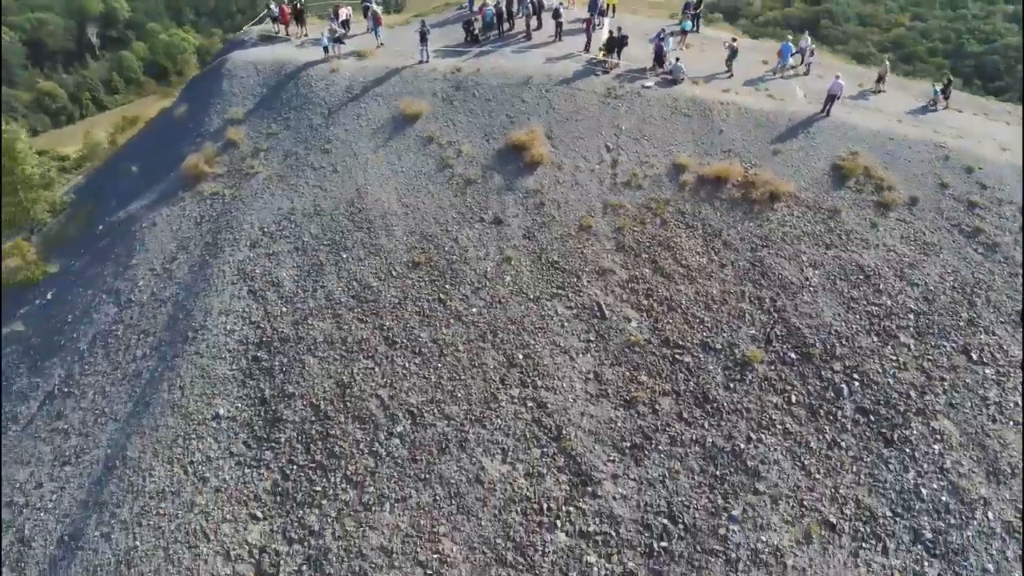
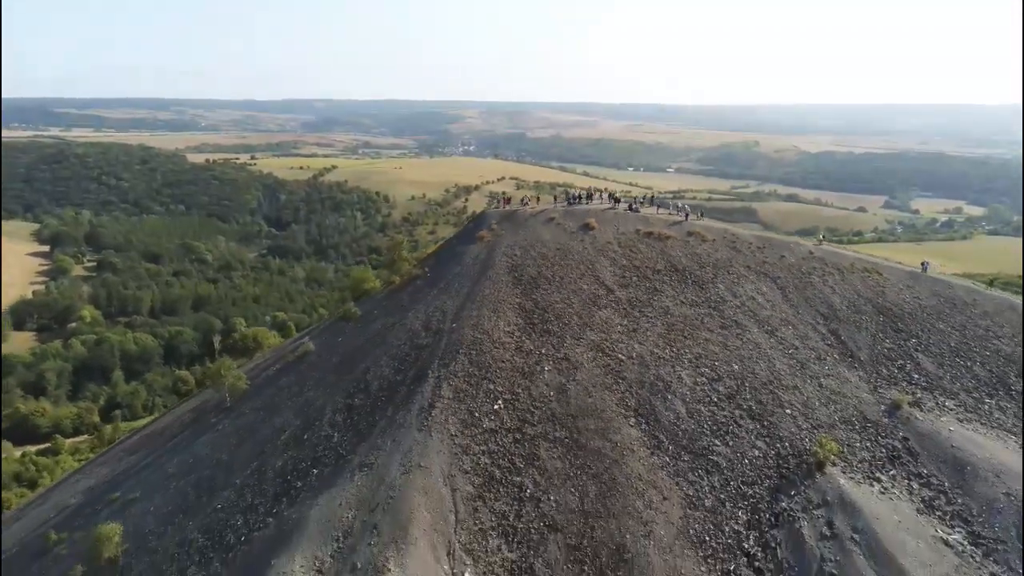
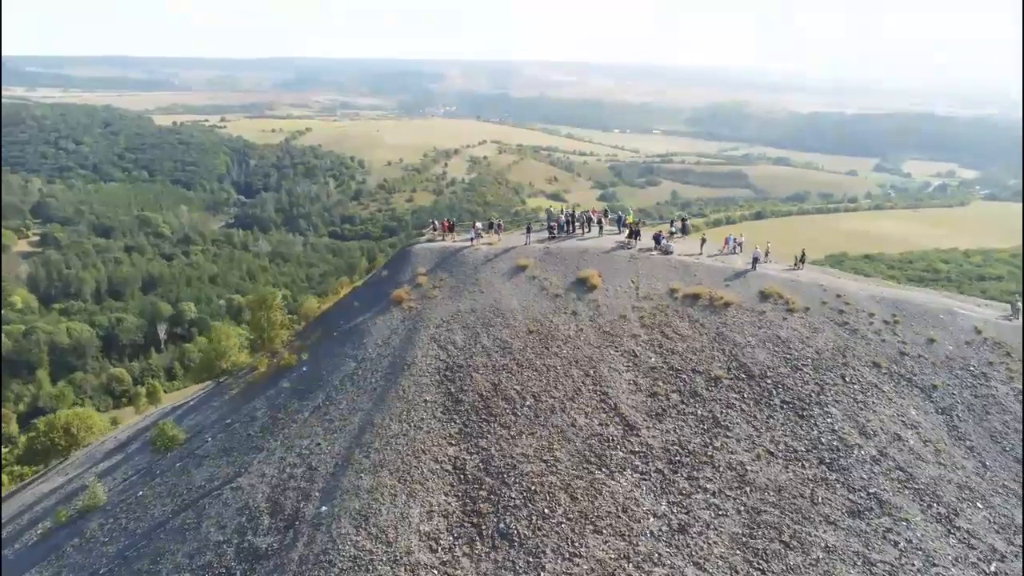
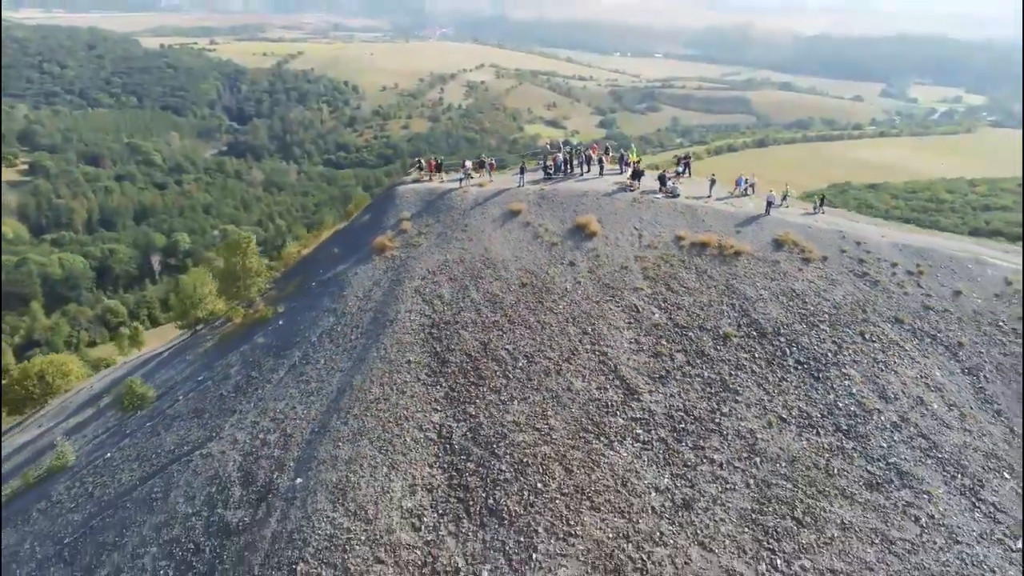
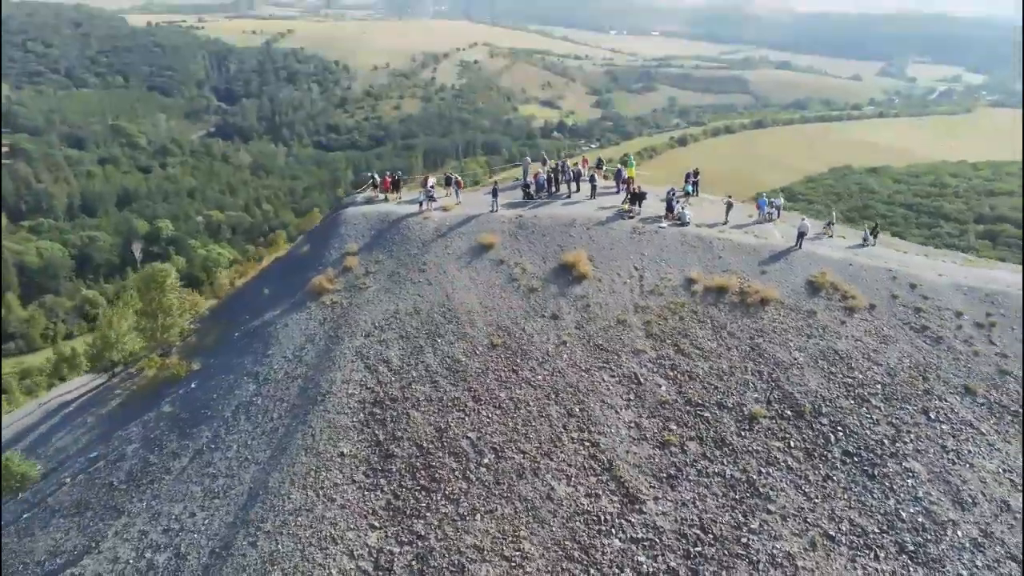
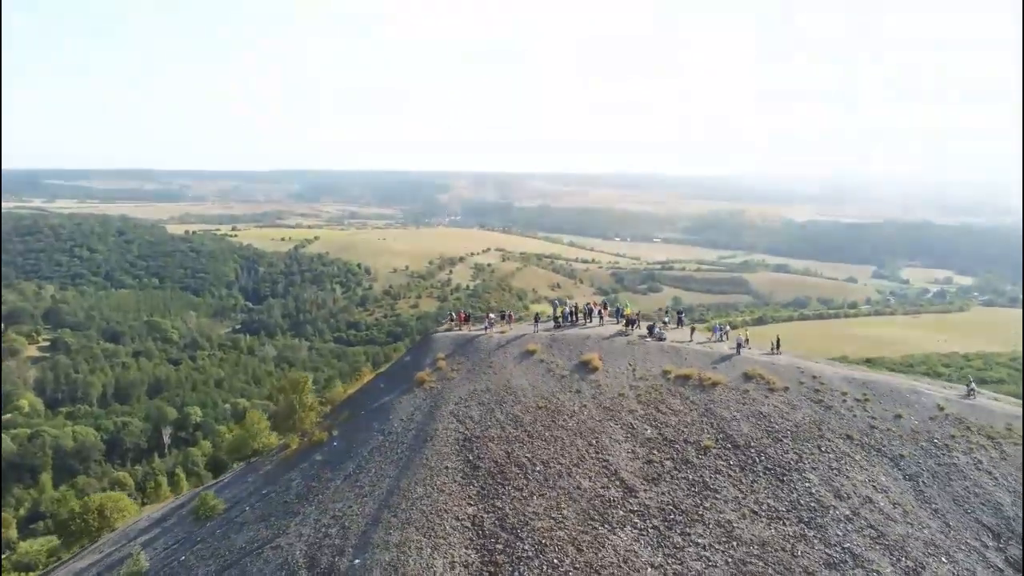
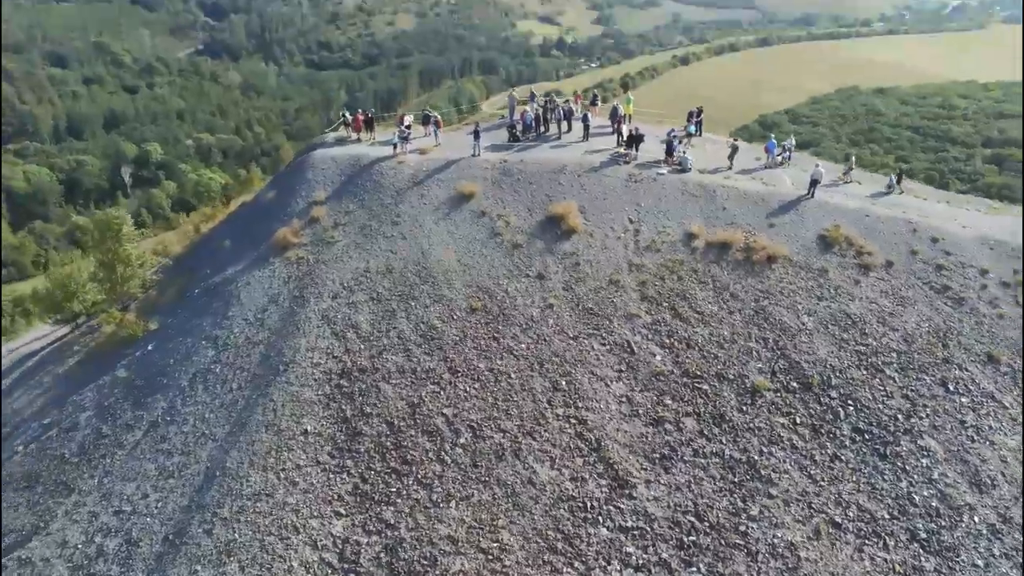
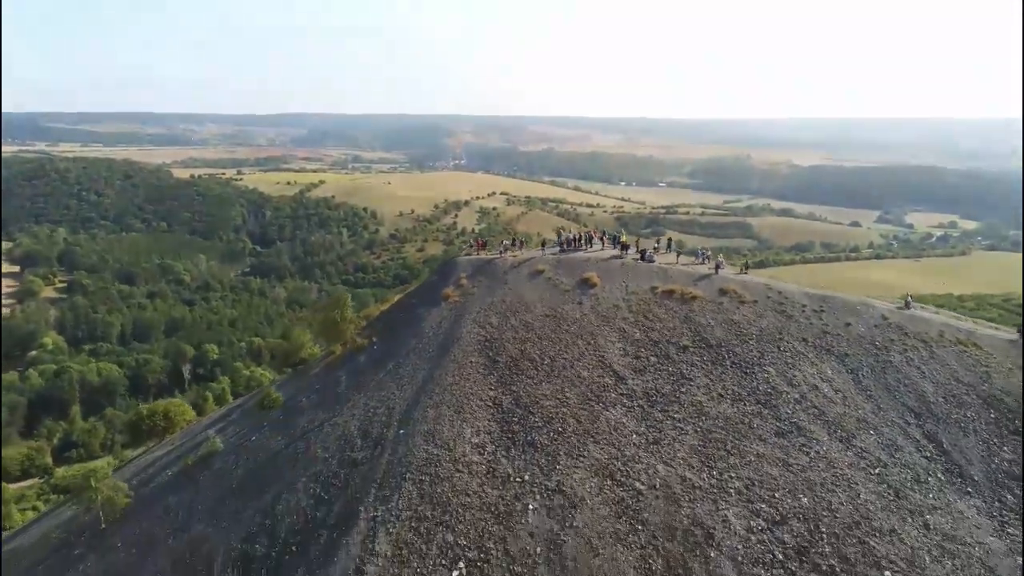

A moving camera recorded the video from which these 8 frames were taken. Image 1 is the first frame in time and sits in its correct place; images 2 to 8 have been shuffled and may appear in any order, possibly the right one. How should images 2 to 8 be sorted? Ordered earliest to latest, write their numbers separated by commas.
7, 5, 4, 3, 6, 8, 2
